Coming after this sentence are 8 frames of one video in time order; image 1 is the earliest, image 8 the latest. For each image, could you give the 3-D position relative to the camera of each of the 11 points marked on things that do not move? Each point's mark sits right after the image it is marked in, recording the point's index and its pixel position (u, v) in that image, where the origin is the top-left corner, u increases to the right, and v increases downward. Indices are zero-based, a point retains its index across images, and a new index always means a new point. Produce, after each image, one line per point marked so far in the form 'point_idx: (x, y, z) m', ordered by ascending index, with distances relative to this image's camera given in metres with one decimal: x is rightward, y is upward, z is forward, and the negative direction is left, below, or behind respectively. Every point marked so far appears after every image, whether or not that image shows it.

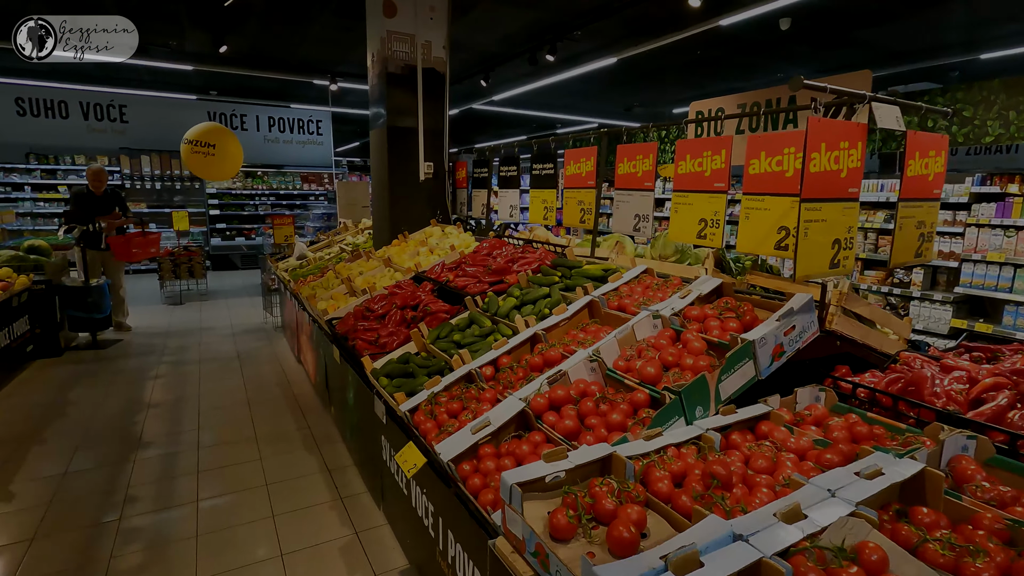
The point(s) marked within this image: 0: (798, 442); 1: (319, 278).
0: (+1.0, -0.5, +1.9) m
1: (-1.9, +0.1, +5.3) m
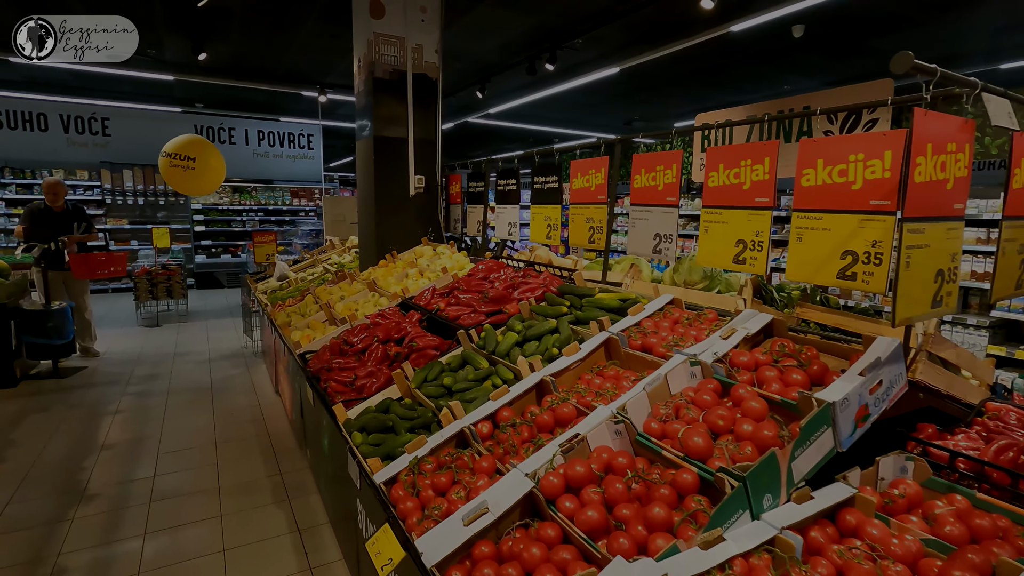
0: (+1.0, -0.7, +1.4) m
1: (-2.0, -0.1, +4.8) m
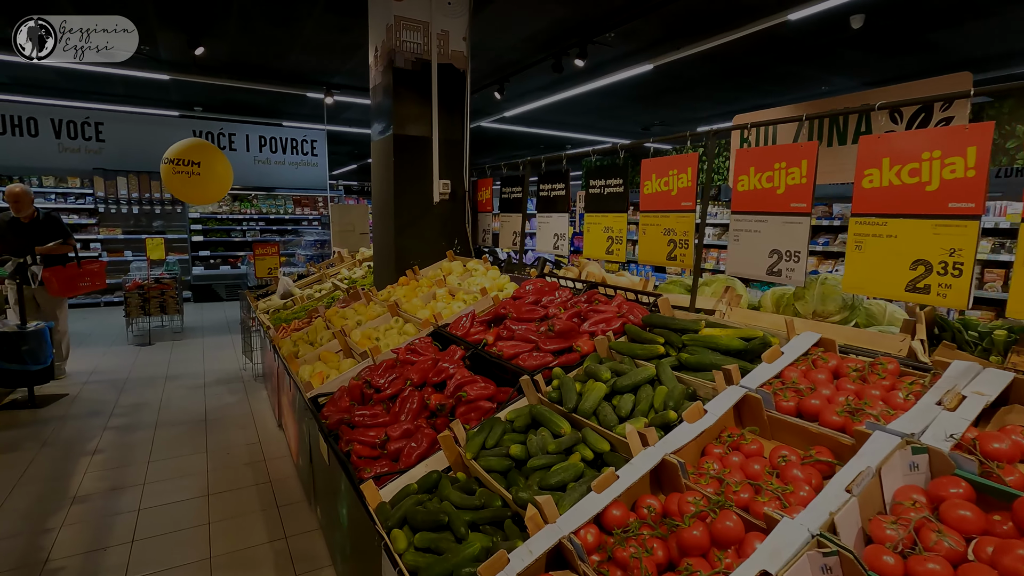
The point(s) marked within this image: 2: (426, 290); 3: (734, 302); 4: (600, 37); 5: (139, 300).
0: (+1.4, -0.8, +0.8) m
1: (-1.6, -0.3, +4.2) m
2: (-0.6, 0.0, +3.8) m
3: (+1.1, -0.1, +2.6) m
4: (+1.1, +3.0, +6.5) m
5: (-5.7, -0.2, +8.2) m
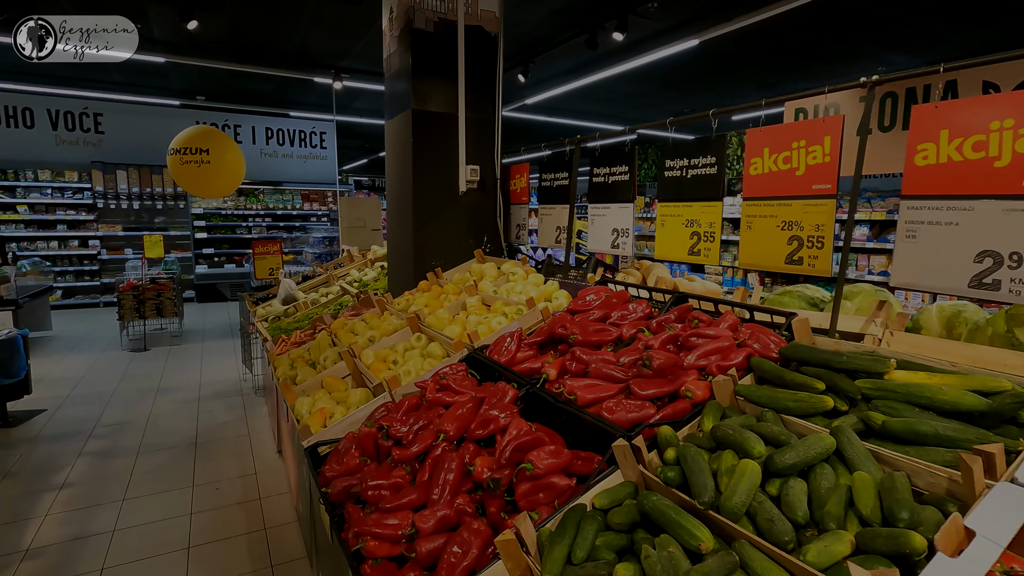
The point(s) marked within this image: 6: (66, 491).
0: (+1.6, -0.9, 0.0) m
1: (-1.4, -0.3, +3.5) m
2: (-0.3, -0.1, +3.1) m
3: (+1.3, -0.1, +1.9) m
4: (+1.4, +3.0, +5.7) m
5: (-5.4, -0.2, +7.6) m
6: (-3.1, -1.4, +3.7) m
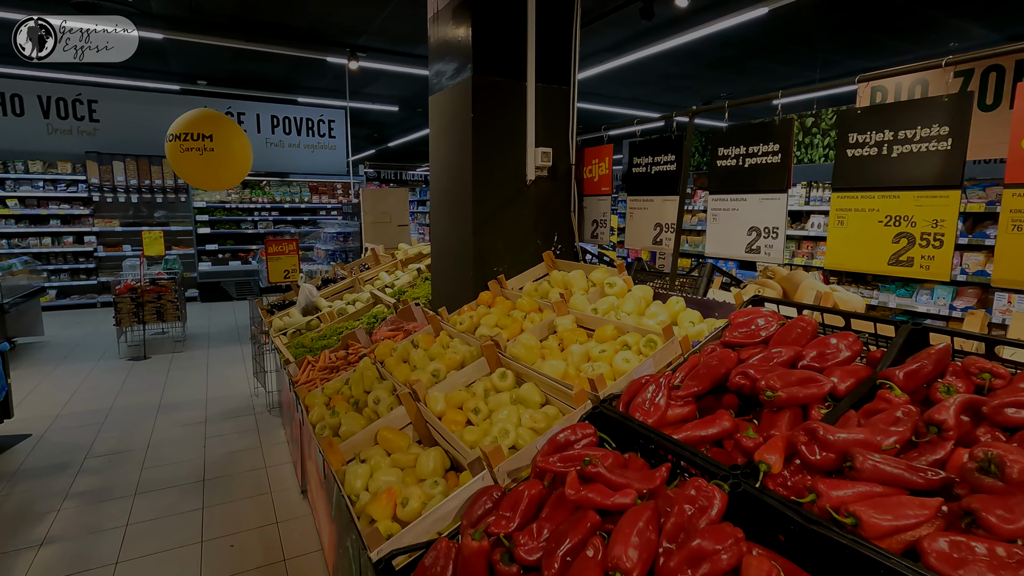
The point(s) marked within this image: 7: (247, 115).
0: (+2.0, -1.0, -0.7) m
1: (-0.9, -0.4, +2.8) m
2: (+0.1, -0.1, +2.4) m
3: (+1.8, -0.2, +1.2) m
4: (+1.8, +3.0, +5.0) m
5: (-4.9, -0.2, +6.9) m
6: (-2.6, -1.5, +3.0) m
7: (-5.2, +3.4, +10.4) m
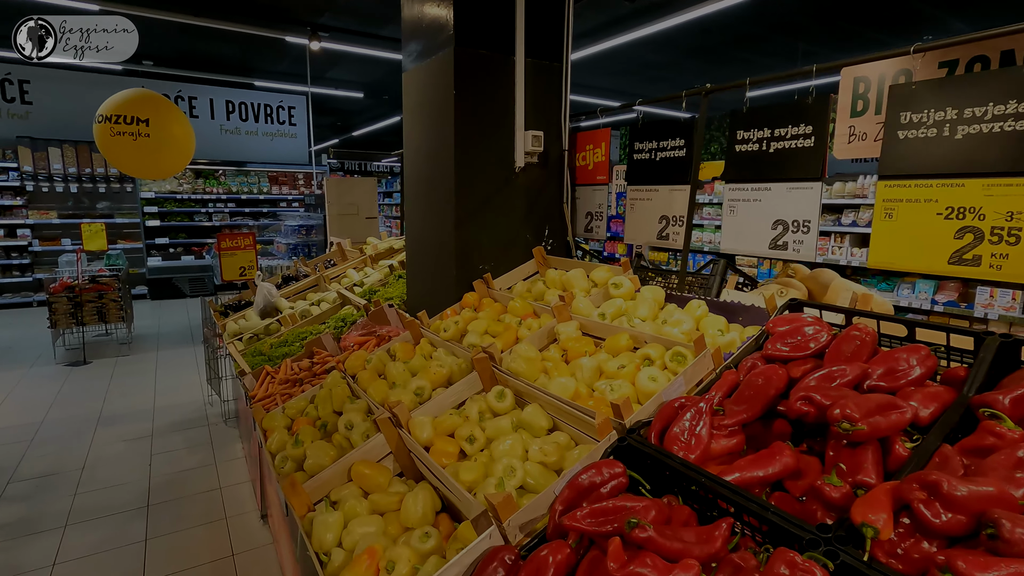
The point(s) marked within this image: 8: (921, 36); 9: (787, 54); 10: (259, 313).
0: (+2.2, -1.0, -0.9) m
1: (-0.9, -0.4, +2.4) m
2: (+0.1, -0.1, +2.1) m
3: (+1.8, -0.2, +1.0) m
4: (+1.6, +3.0, +4.7) m
5: (-5.2, -0.2, +6.3) m
6: (-2.7, -1.5, +2.6) m
7: (-5.7, +3.4, +9.7) m
8: (+5.4, +3.3, +7.1) m
9: (+4.1, +3.5, +8.0) m
10: (-1.8, -0.2, +3.7) m
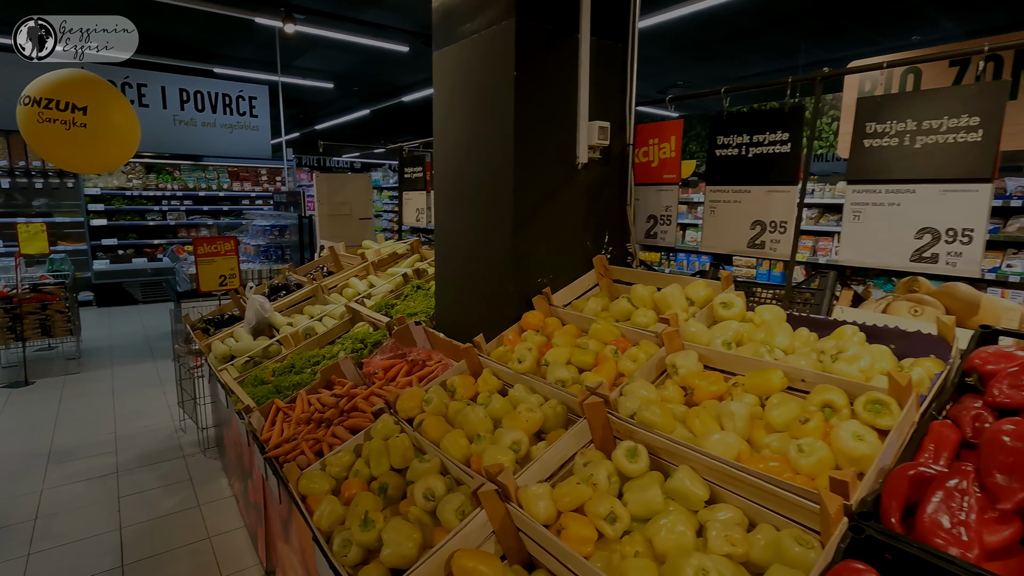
0: (+2.7, -1.1, -1.0) m
1: (-0.6, -0.5, +2.0) m
2: (+0.4, -0.2, +1.7) m
3: (+2.2, -0.3, +0.7) m
4: (+1.7, +3.0, +4.4) m
5: (-5.2, -0.3, +5.5) m
6: (-2.4, -1.6, +2.0) m
7: (-6.0, +3.3, +8.9) m
8: (+5.3, +3.4, +7.1) m
9: (+3.9, +3.5, +7.9) m
10: (-1.6, -0.3, +3.2) m
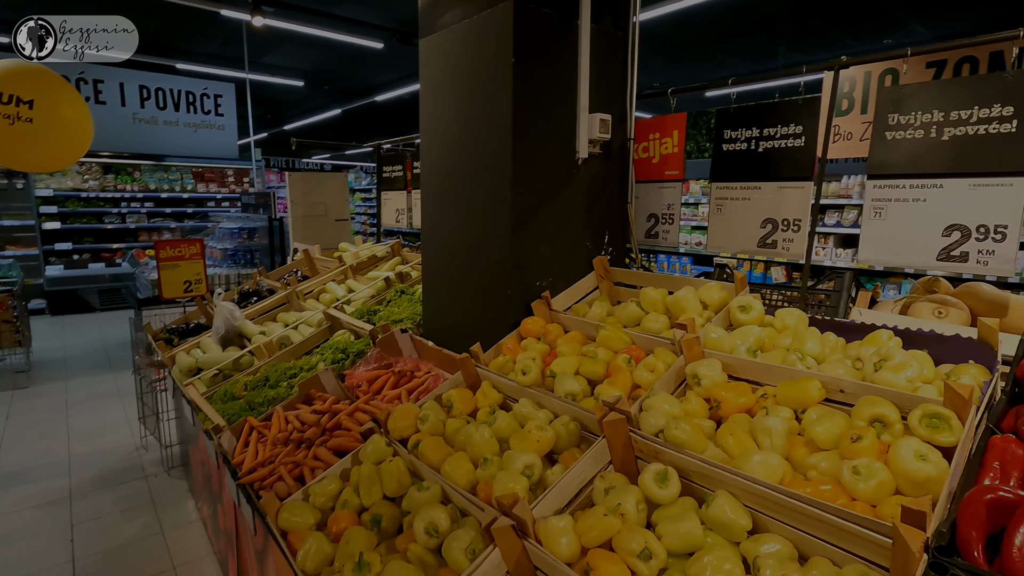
0: (+2.9, -1.0, -1.1) m
1: (-0.6, -0.5, +1.8) m
2: (+0.4, -0.2, +1.6) m
3: (+2.3, -0.3, +0.7) m
4: (+1.6, +3.0, +4.4) m
5: (-5.4, -0.4, +5.1) m
6: (-2.4, -1.6, +1.7) m
7: (-6.4, +3.2, +8.4) m
8: (+5.0, +3.4, +7.2) m
9: (+3.6, +3.5, +8.0) m
10: (-1.6, -0.3, +3.0) m
